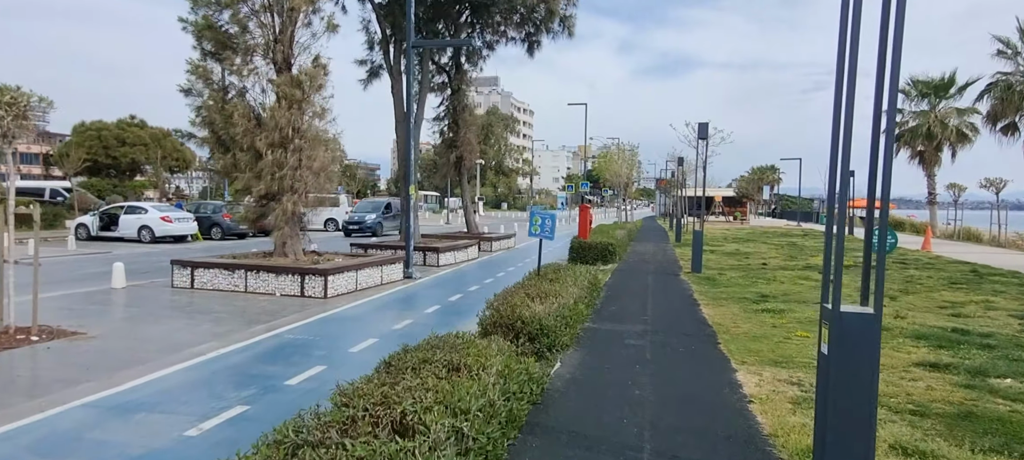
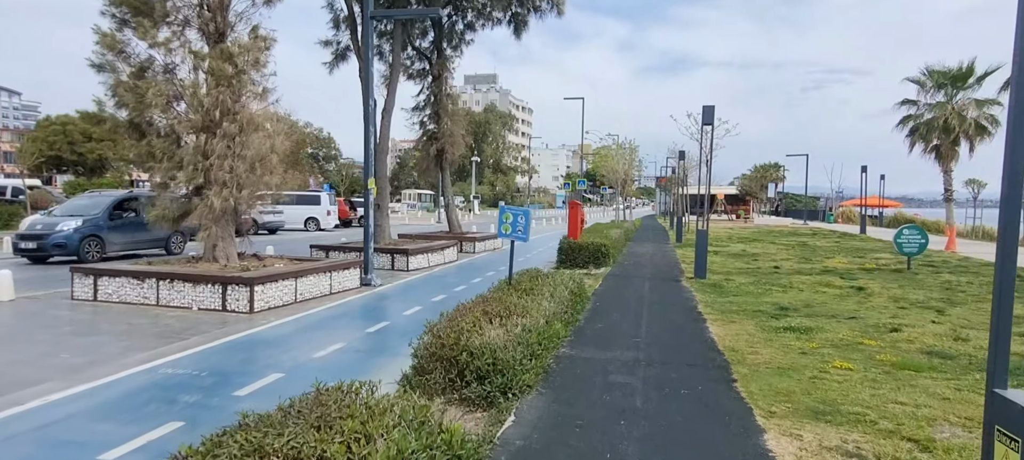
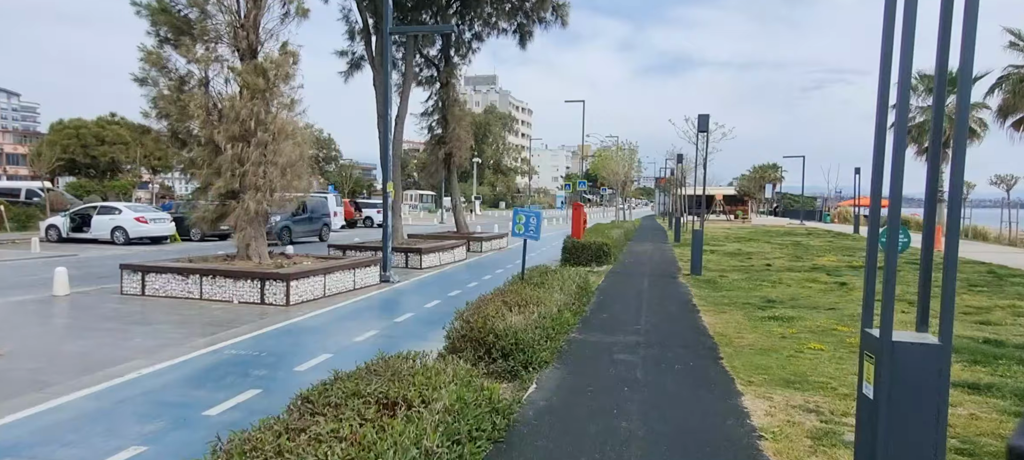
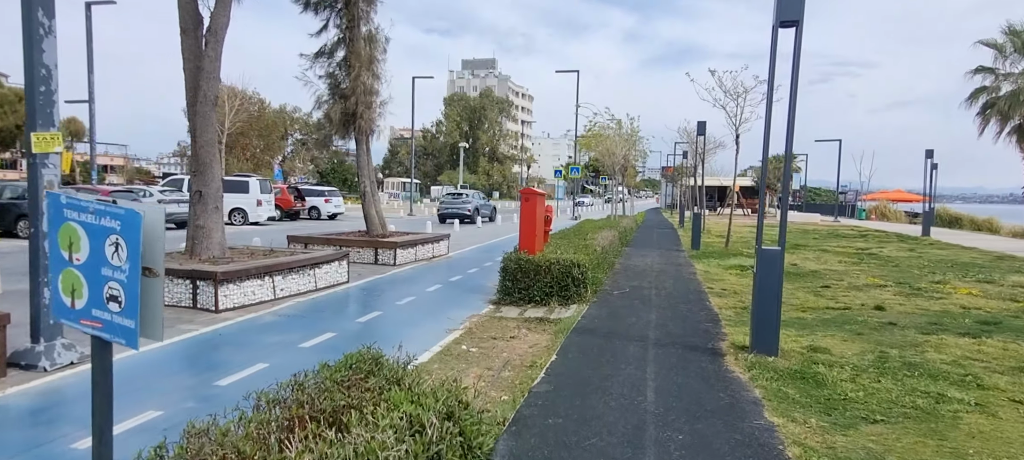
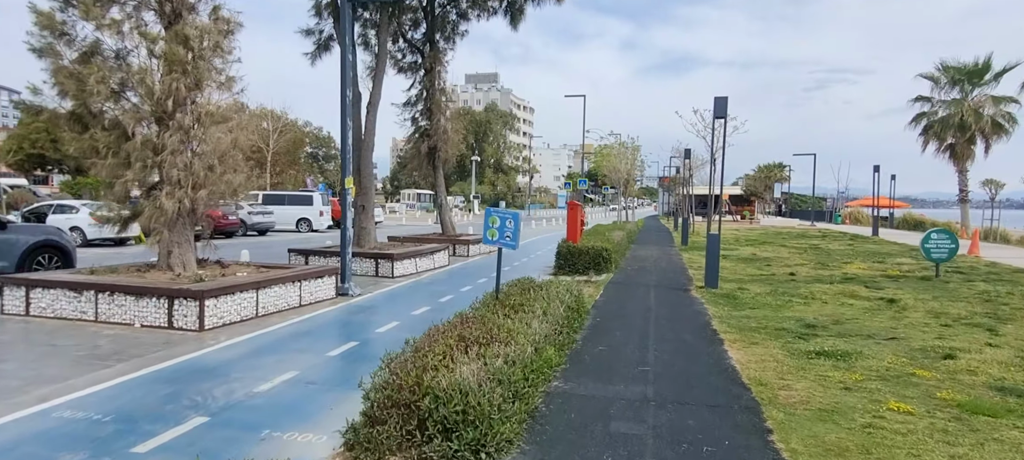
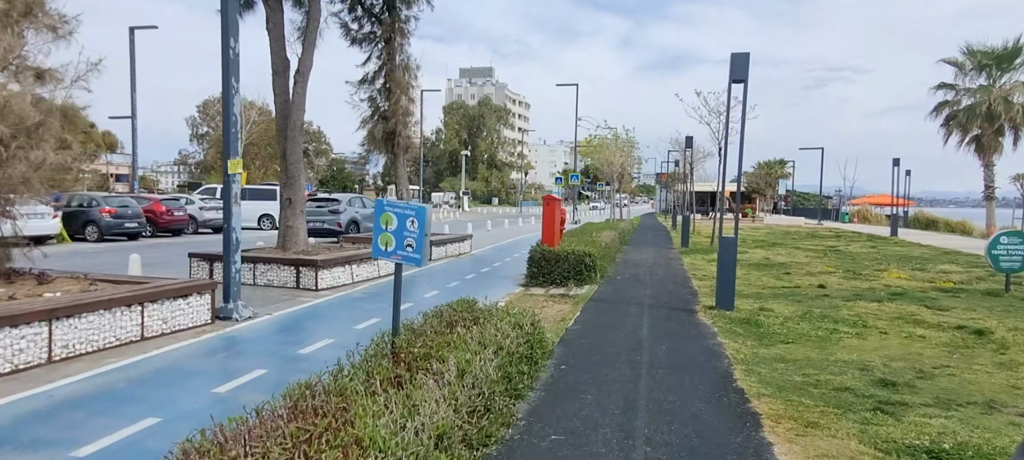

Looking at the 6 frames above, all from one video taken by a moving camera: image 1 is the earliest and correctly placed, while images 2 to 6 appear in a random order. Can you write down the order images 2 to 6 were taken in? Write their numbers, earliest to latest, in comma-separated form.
3, 2, 5, 6, 4
